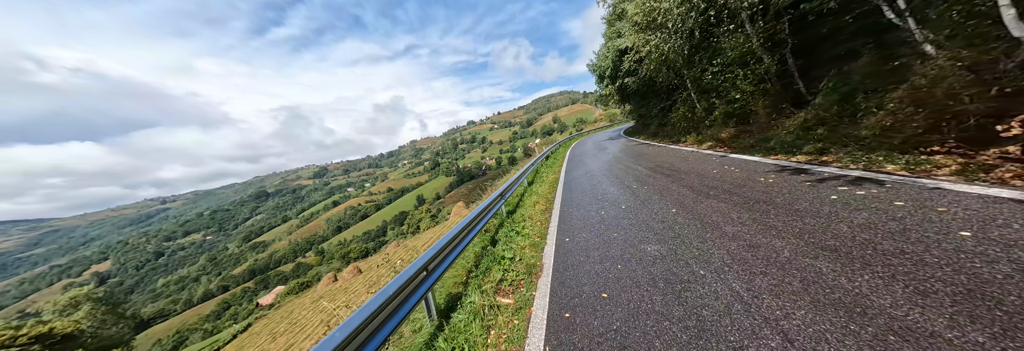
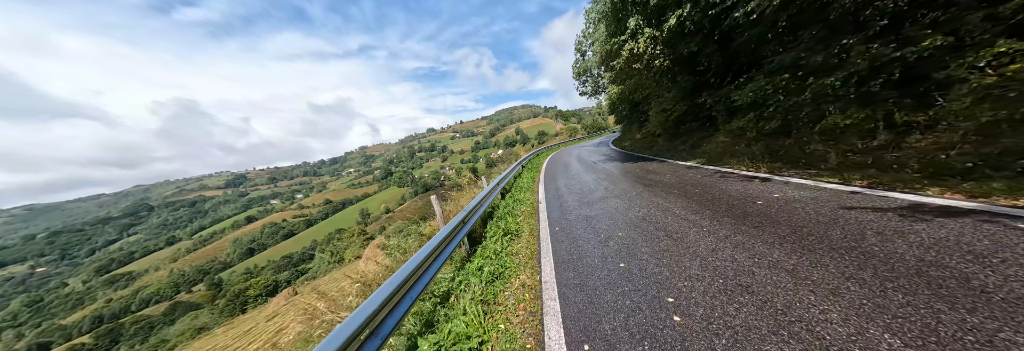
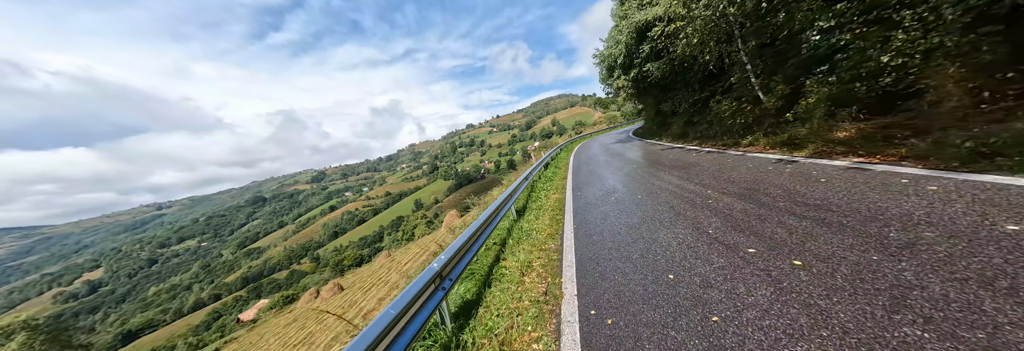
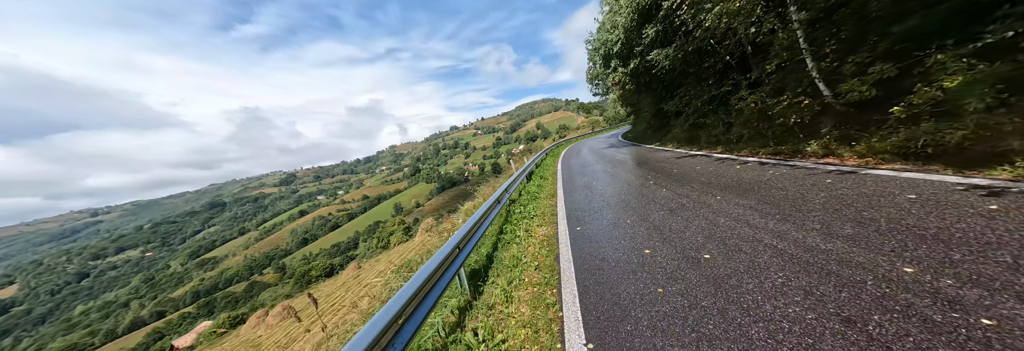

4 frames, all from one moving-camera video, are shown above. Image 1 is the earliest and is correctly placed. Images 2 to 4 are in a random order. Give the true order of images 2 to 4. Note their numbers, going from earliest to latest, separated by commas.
3, 4, 2
